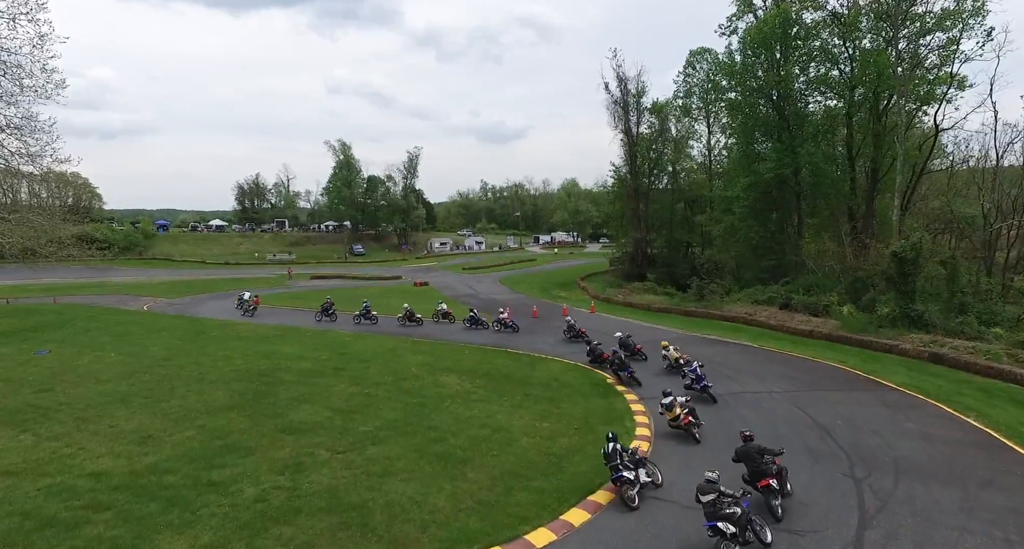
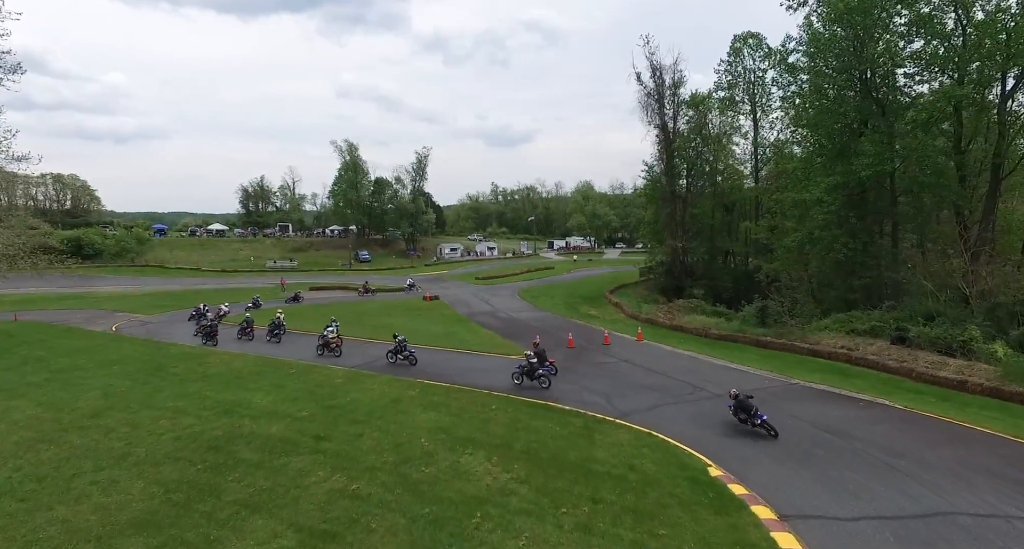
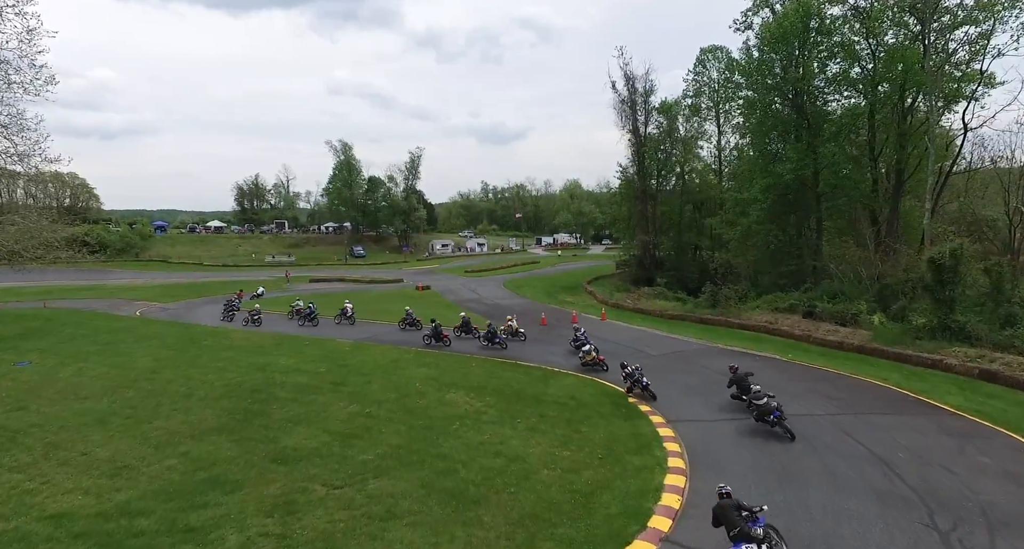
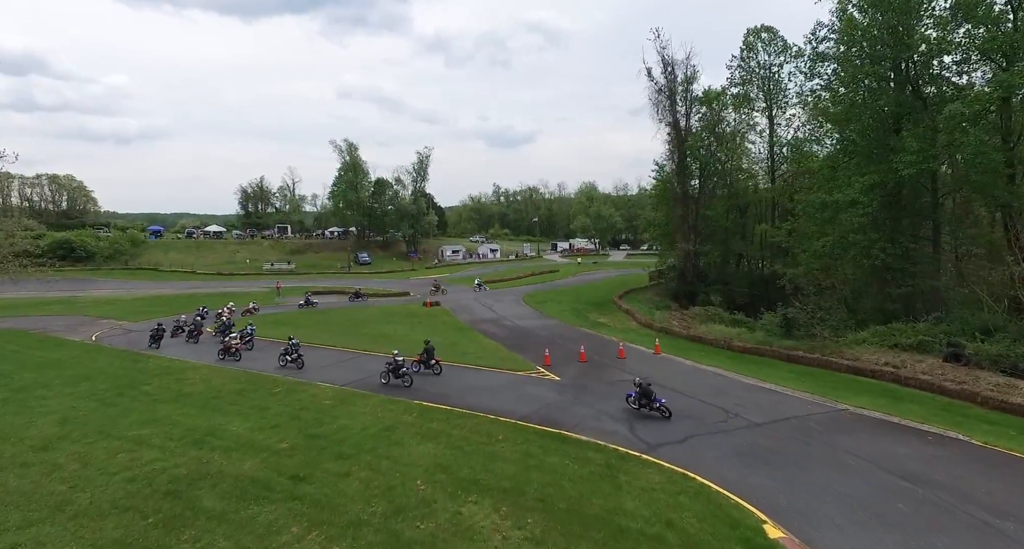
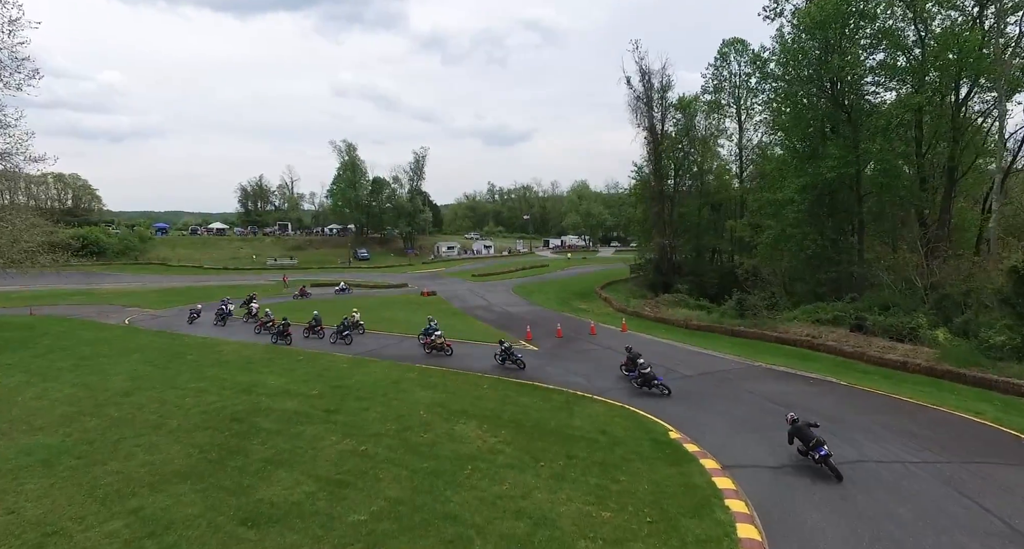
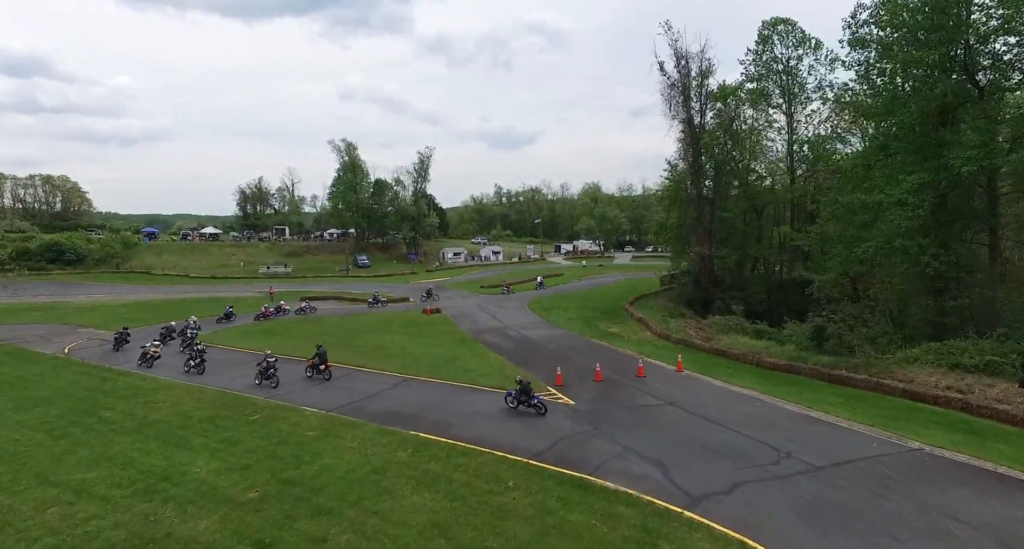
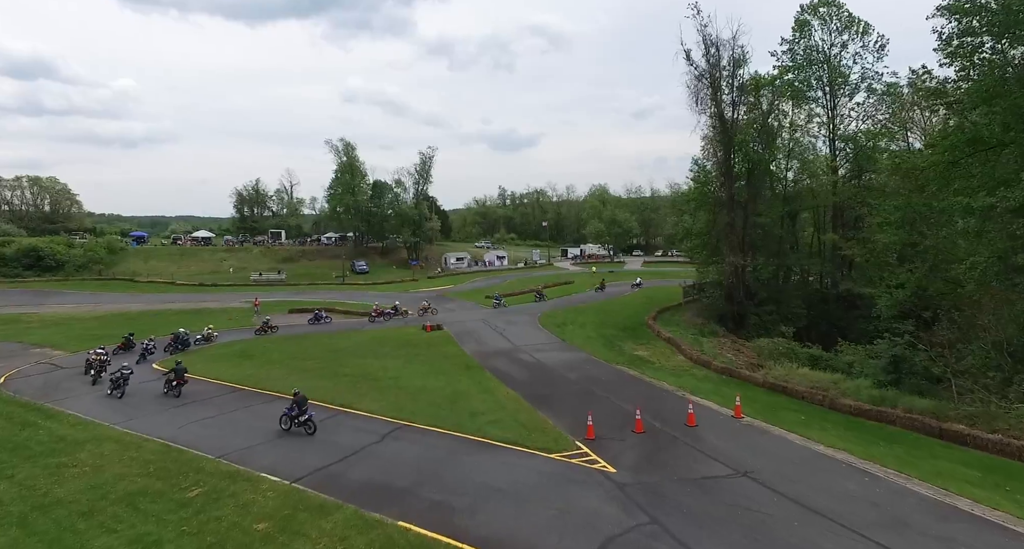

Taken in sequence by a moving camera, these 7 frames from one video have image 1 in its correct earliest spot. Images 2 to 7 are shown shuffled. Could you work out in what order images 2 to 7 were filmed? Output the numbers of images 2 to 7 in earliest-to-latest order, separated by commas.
3, 5, 2, 4, 6, 7
